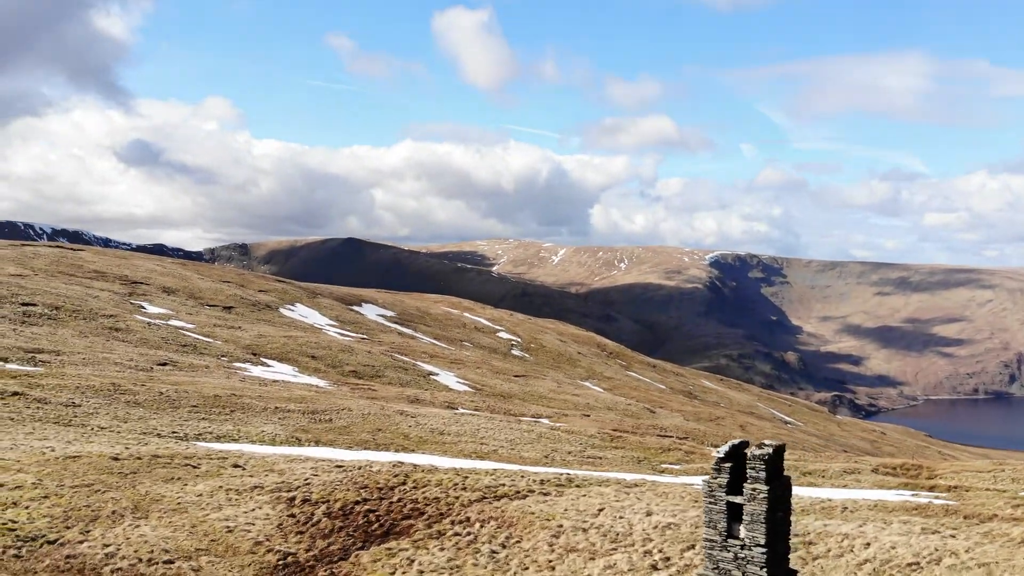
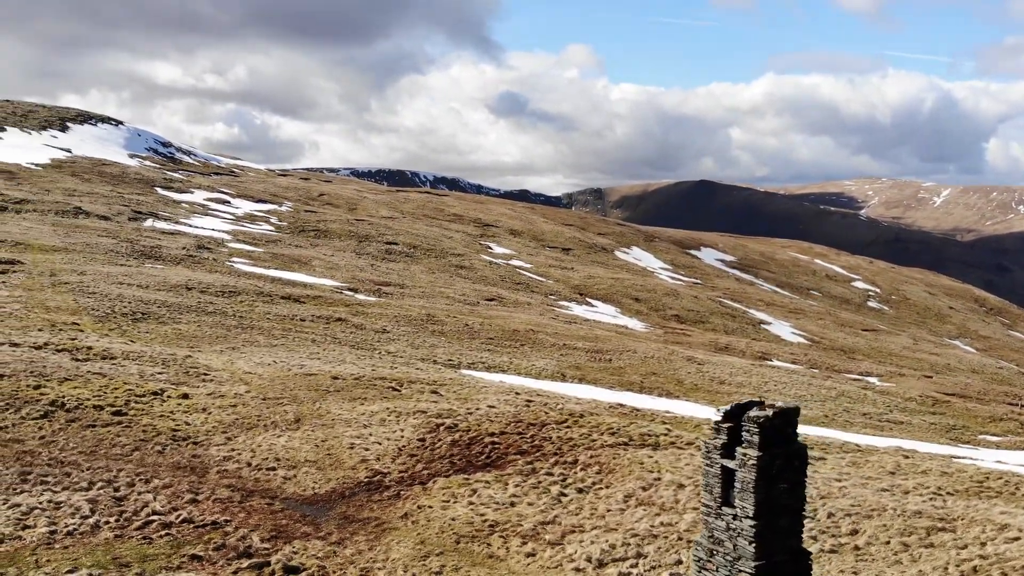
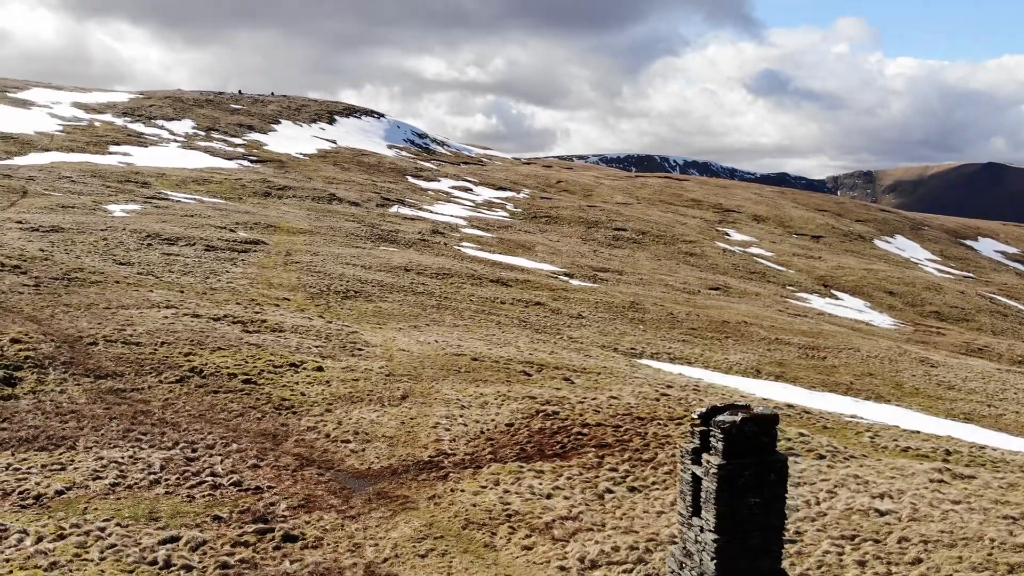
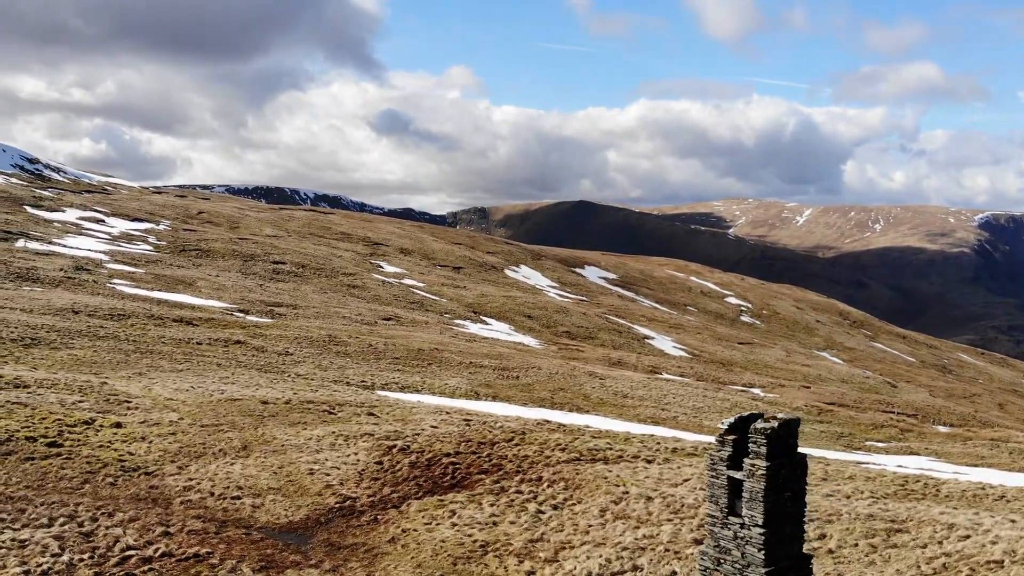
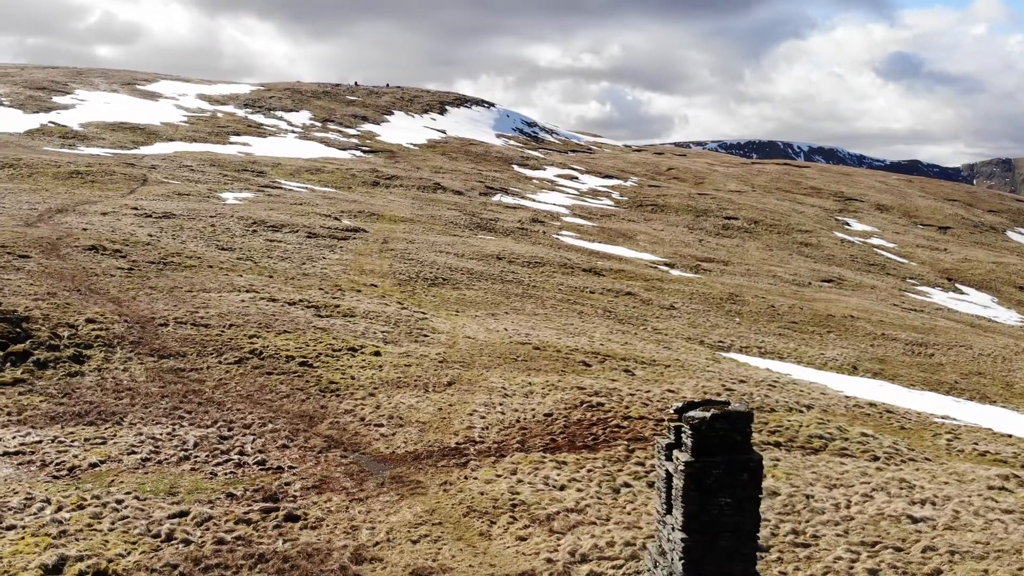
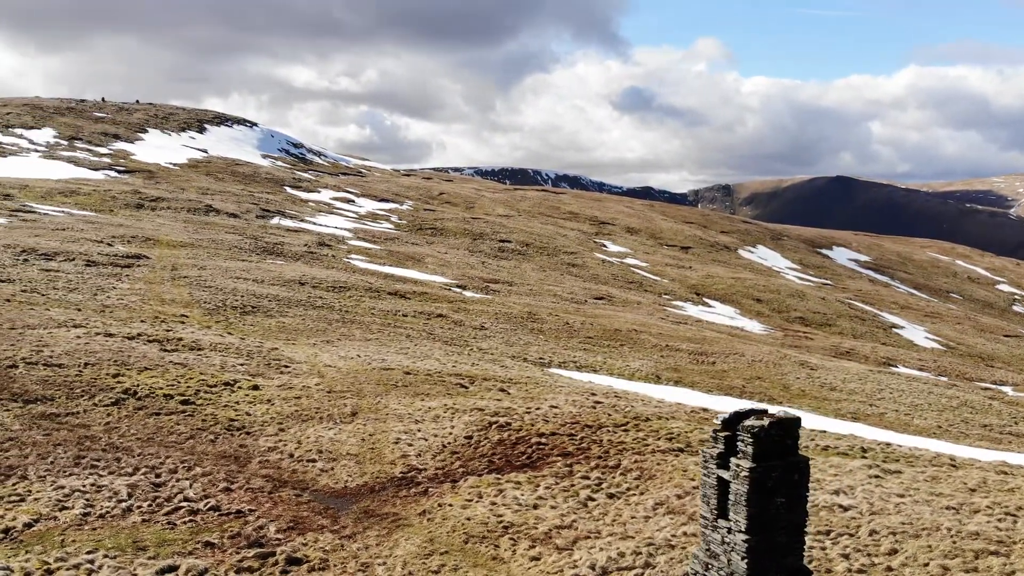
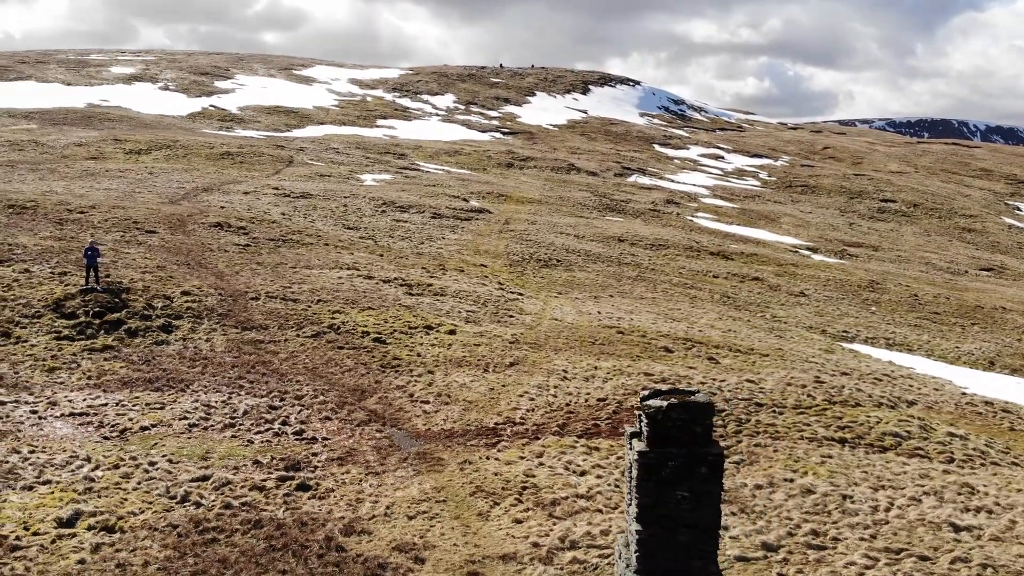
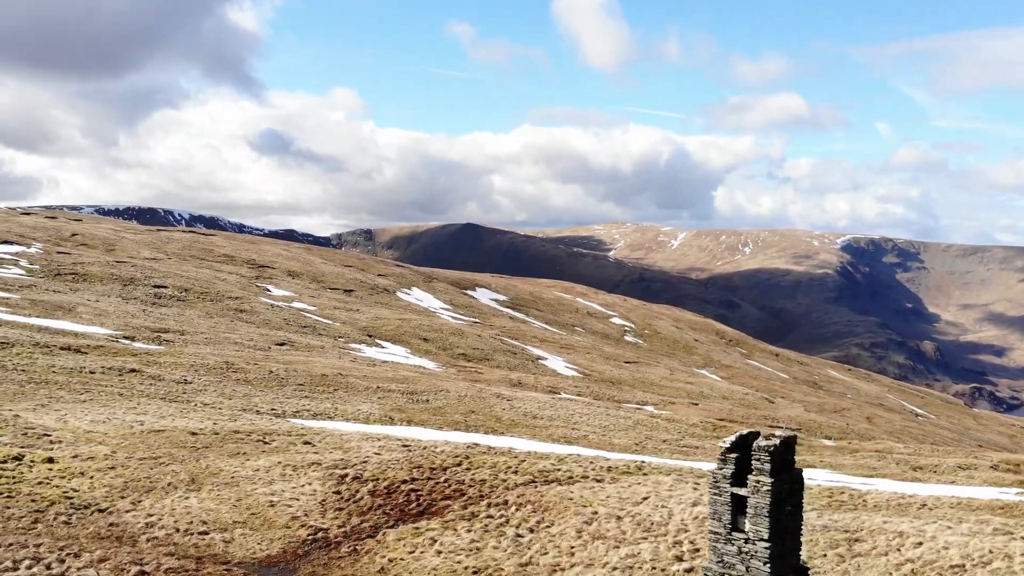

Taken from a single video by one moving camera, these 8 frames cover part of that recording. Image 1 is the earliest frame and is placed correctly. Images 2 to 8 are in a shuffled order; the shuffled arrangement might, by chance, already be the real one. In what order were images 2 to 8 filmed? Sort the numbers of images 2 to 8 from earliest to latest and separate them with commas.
8, 4, 2, 6, 3, 5, 7
